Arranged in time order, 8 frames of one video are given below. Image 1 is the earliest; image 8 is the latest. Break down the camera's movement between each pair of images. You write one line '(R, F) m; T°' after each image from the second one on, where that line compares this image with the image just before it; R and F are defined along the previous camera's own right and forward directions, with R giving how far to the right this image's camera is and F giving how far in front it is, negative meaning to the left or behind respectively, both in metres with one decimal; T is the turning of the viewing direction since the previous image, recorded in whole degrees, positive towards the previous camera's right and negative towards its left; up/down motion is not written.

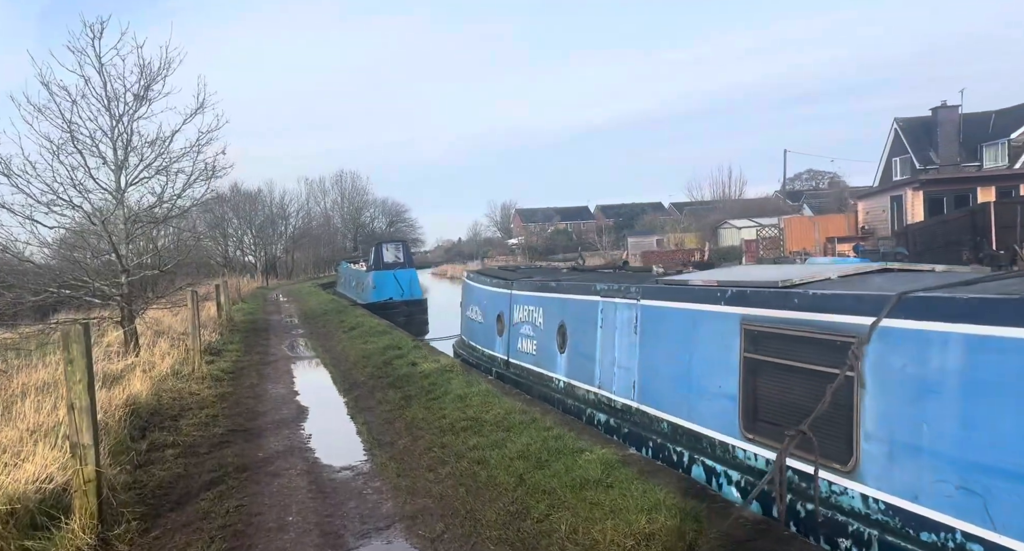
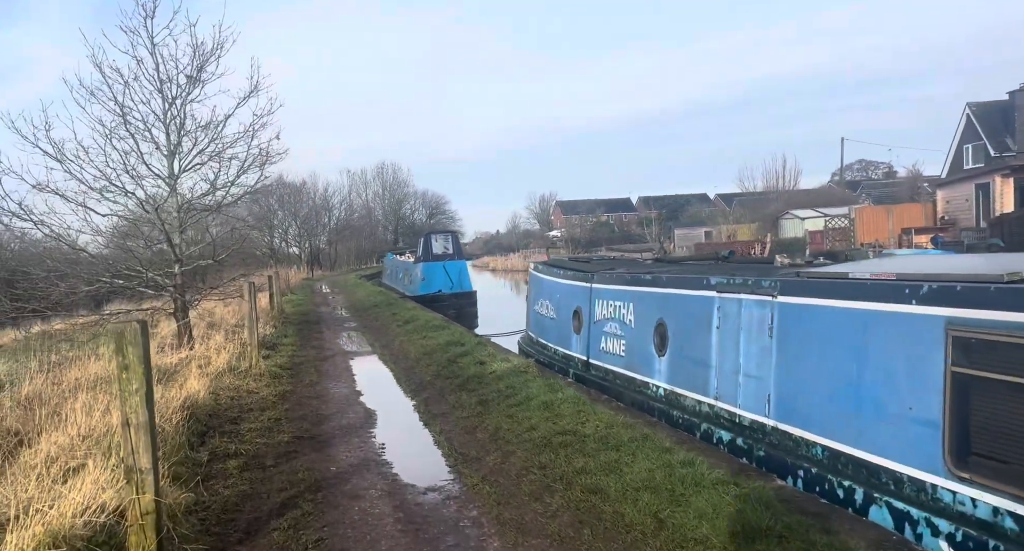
(-0.4, +0.7) m; -3°
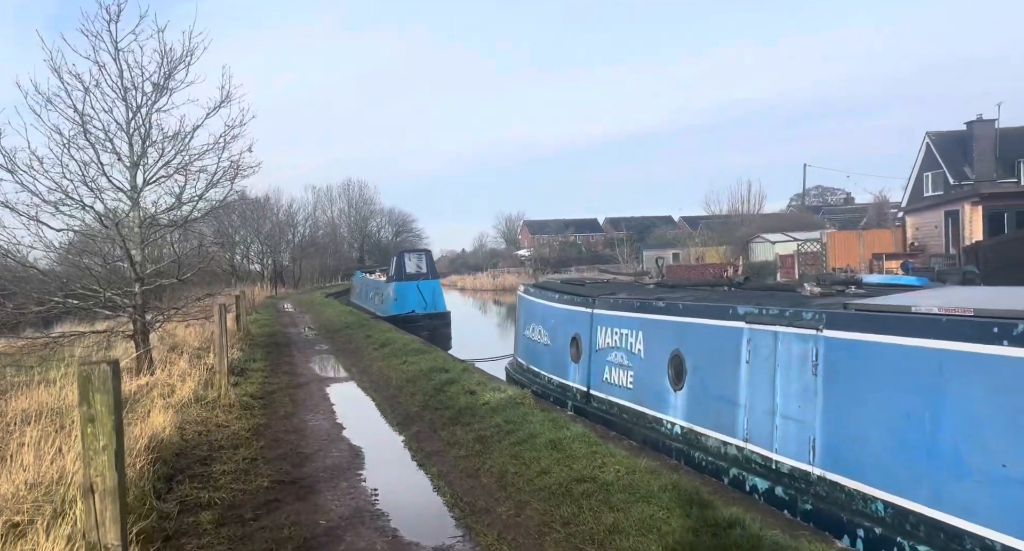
(-0.3, +0.5) m; +3°
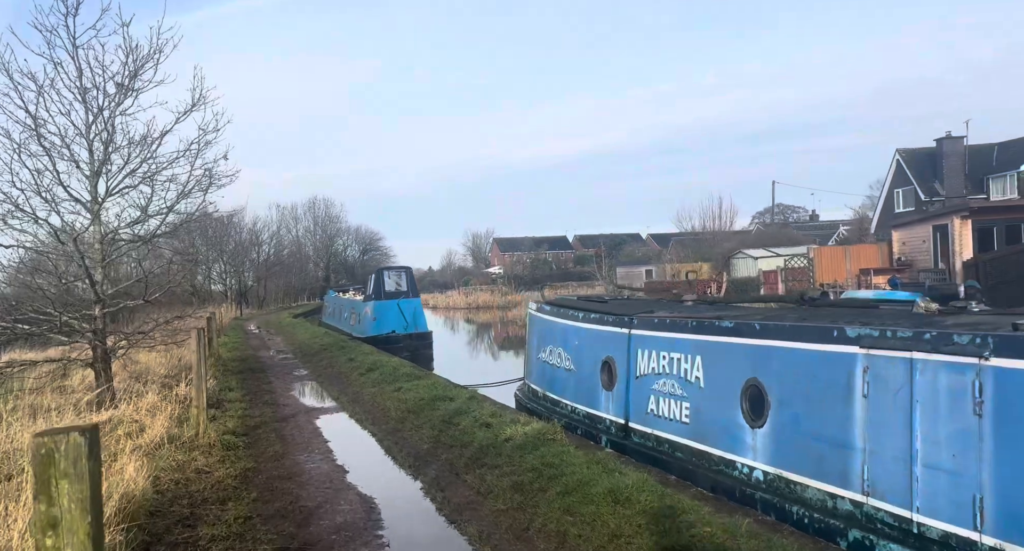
(-0.5, +0.9) m; +3°
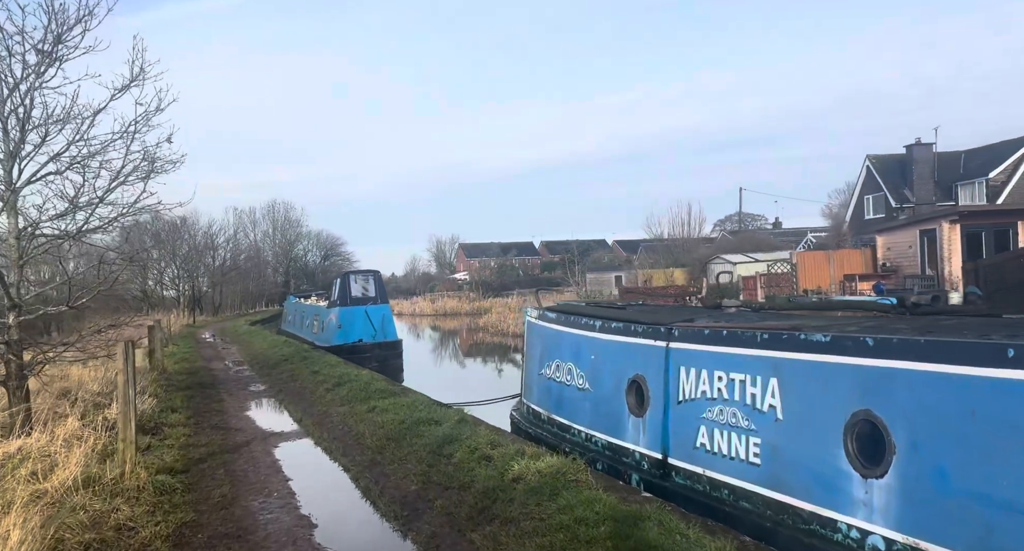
(-0.3, +1.2) m; +3°
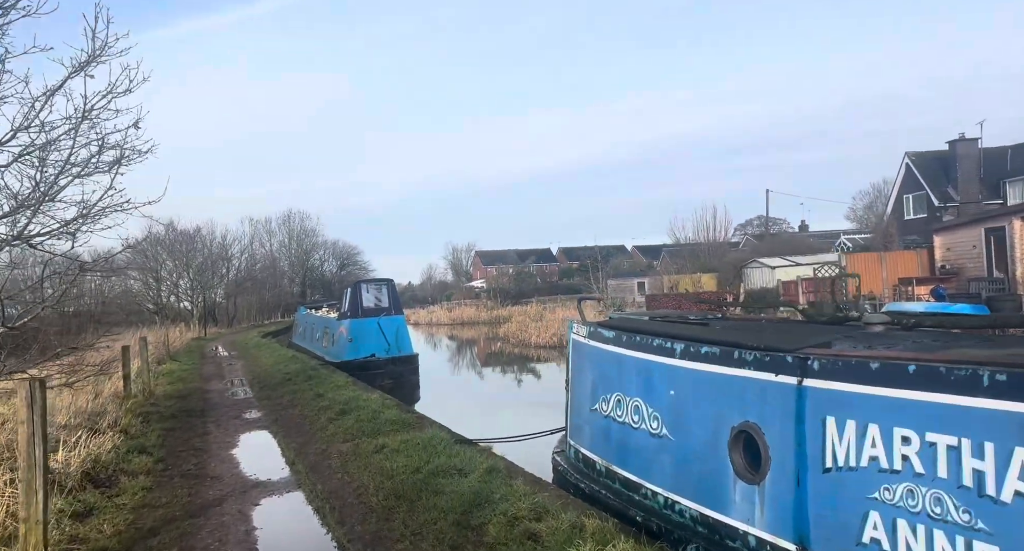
(-0.2, +1.6) m; -1°
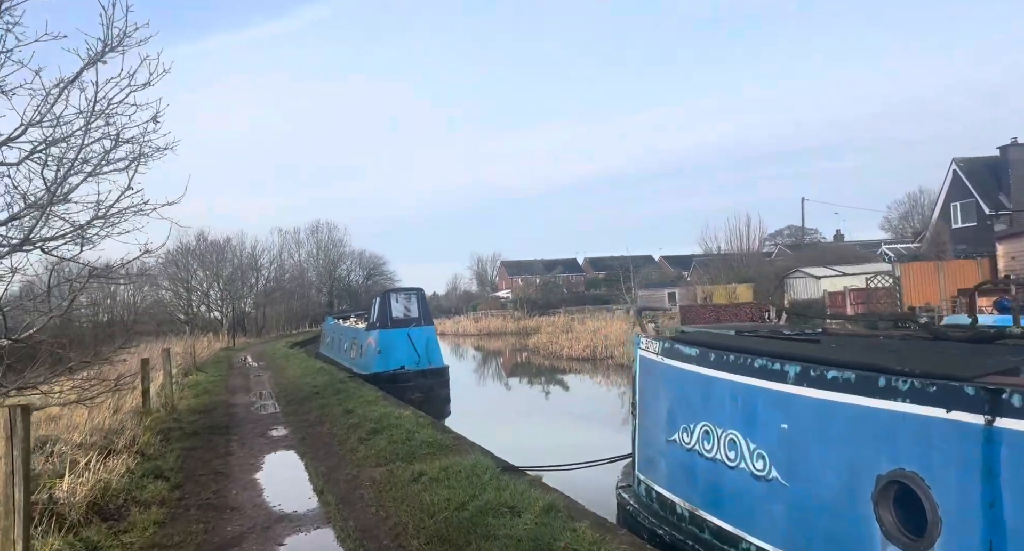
(-0.3, +0.8) m; -2°
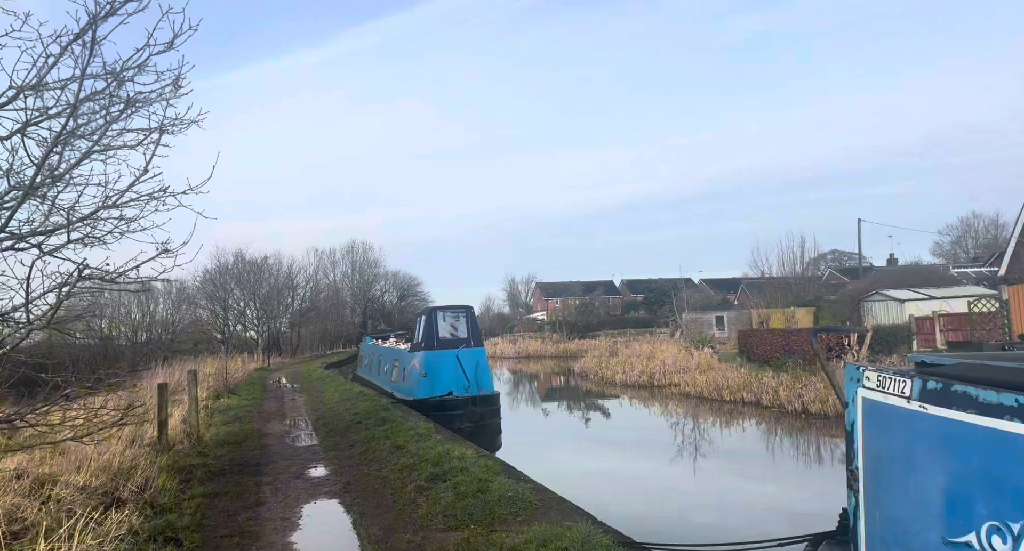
(-0.6, +1.7) m; -3°
